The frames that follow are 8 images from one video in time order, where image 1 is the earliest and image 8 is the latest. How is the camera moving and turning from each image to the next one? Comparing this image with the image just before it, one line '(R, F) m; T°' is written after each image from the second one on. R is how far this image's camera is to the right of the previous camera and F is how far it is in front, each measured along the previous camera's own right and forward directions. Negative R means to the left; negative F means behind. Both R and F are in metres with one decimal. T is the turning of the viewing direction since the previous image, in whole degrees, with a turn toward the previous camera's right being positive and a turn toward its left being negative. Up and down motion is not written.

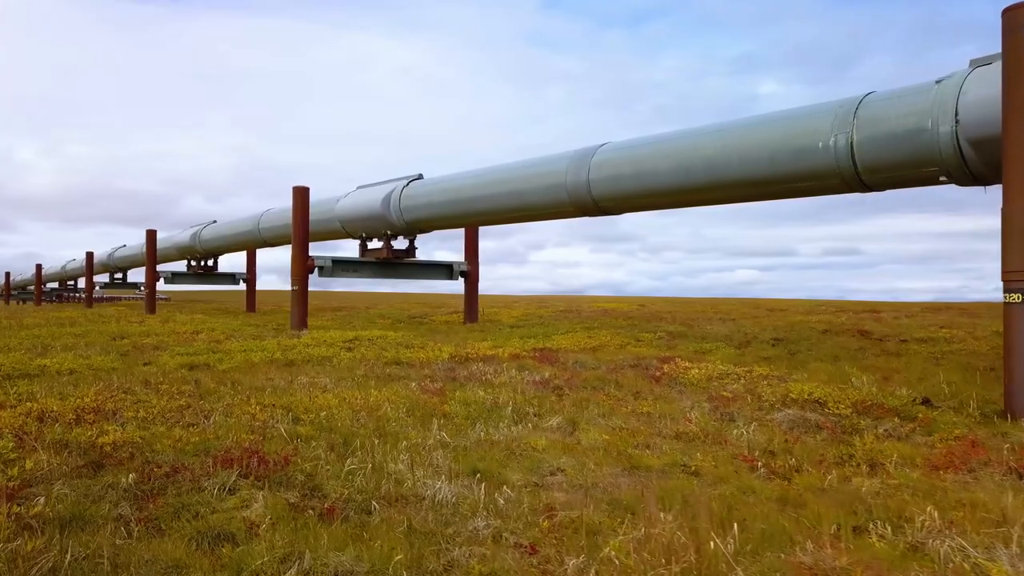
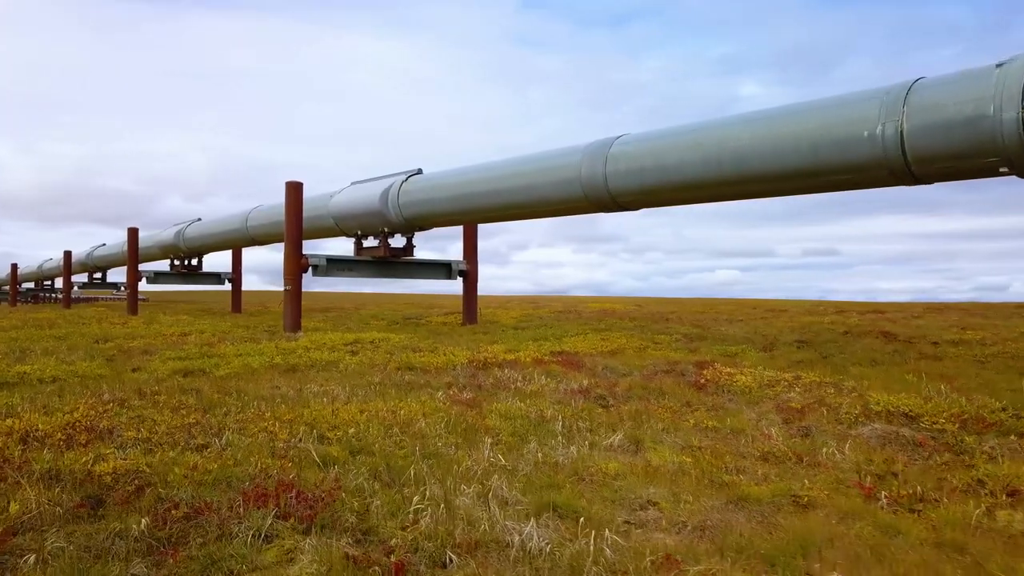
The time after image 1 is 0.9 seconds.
(-0.6, +0.9) m; +1°
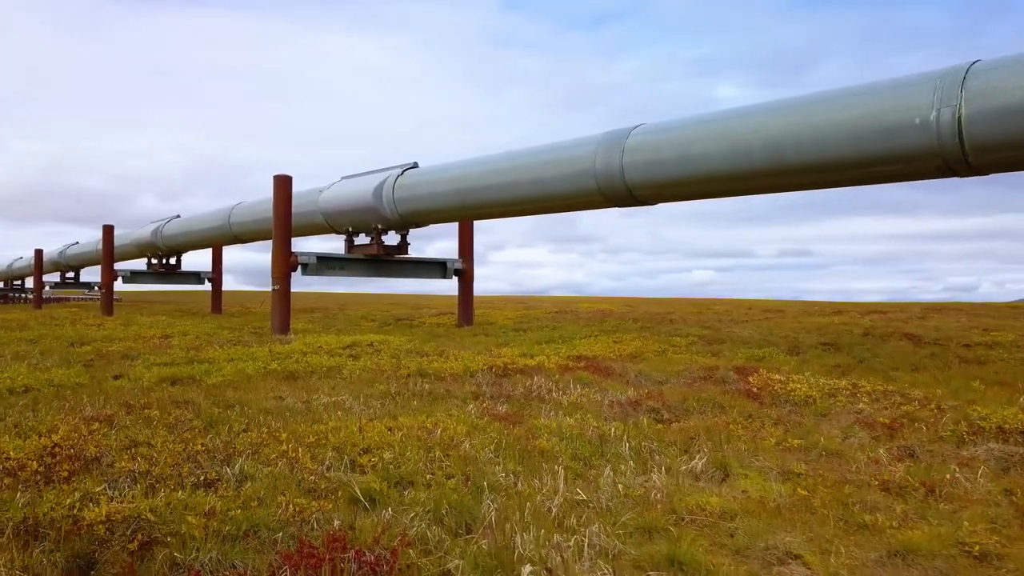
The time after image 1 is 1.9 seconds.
(-0.6, +1.0) m; +2°
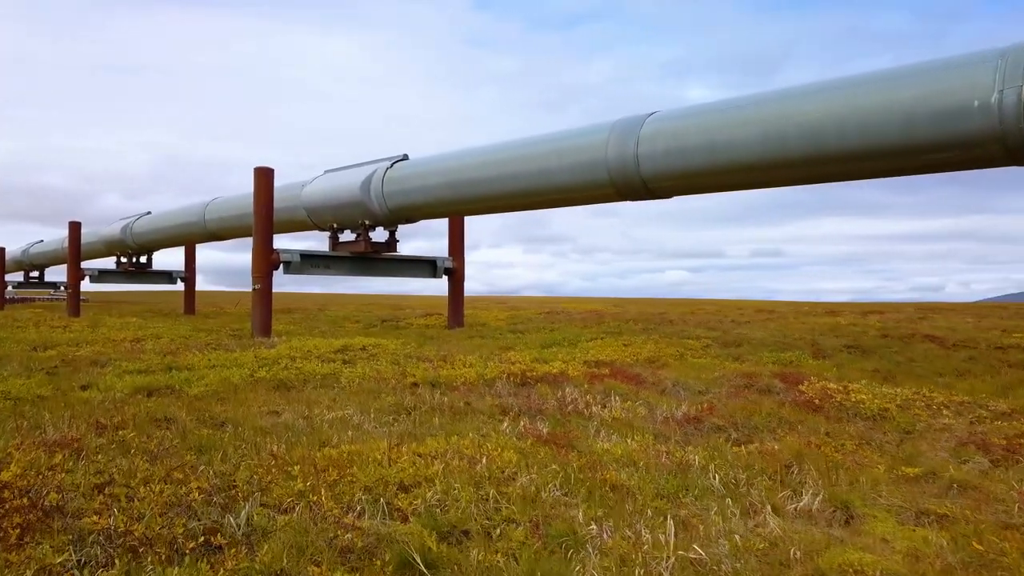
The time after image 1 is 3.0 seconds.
(-0.6, +1.1) m; +2°
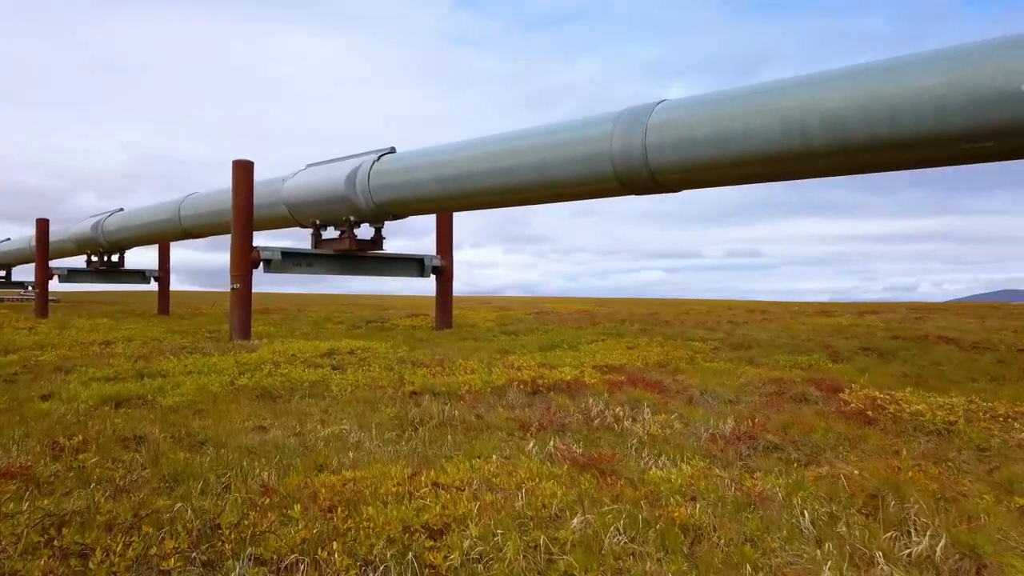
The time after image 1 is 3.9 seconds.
(-0.4, +0.9) m; +2°
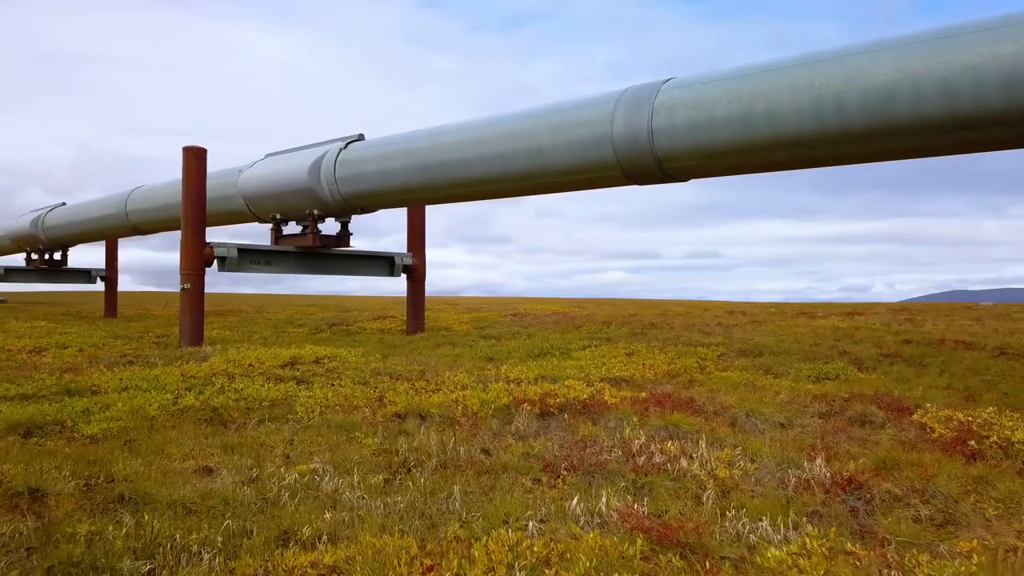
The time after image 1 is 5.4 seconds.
(-0.4, +1.5) m; +3°
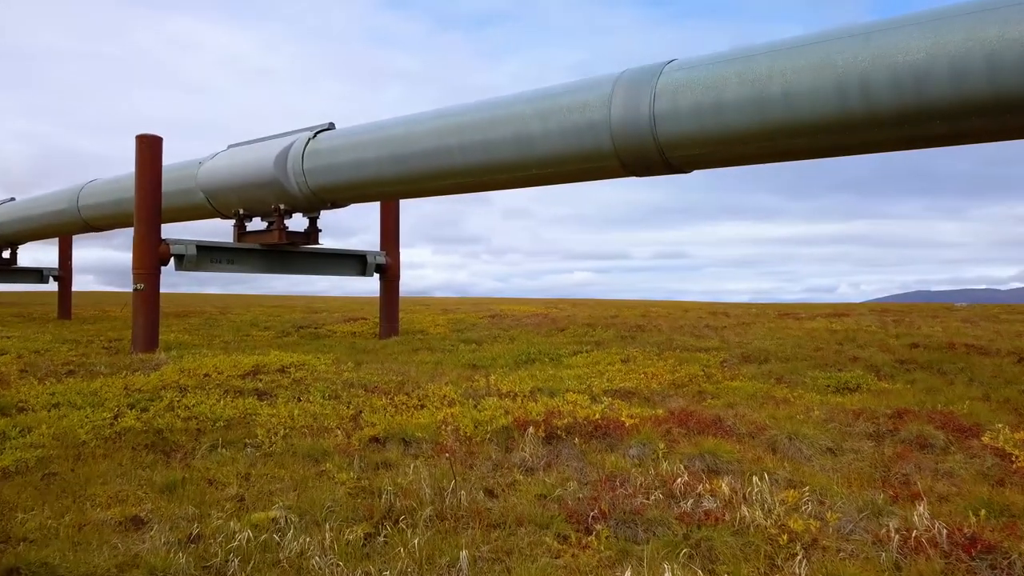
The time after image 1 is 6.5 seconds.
(-0.2, +1.1) m; +2°
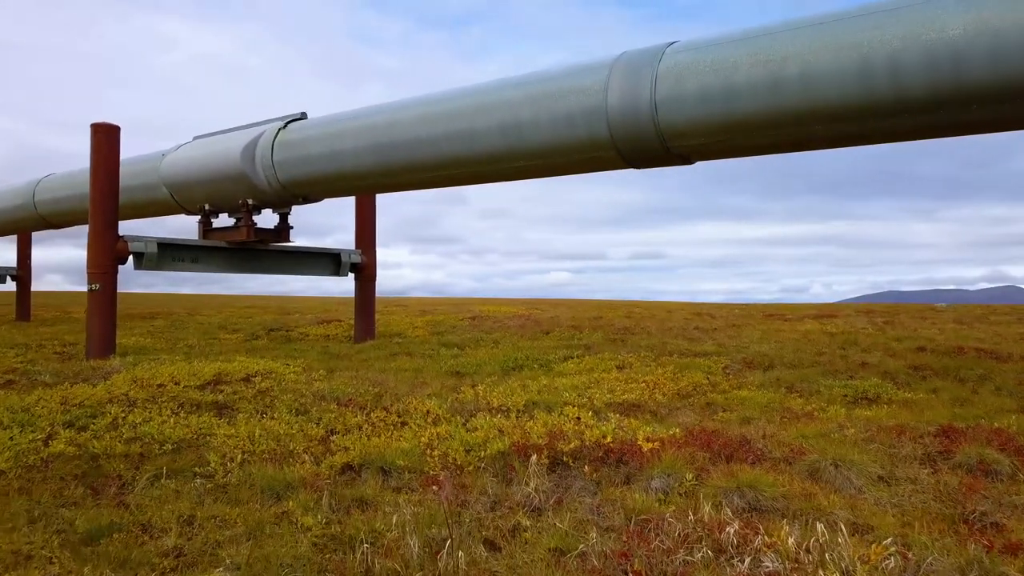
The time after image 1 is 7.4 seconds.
(-0.1, +0.9) m; +2°
